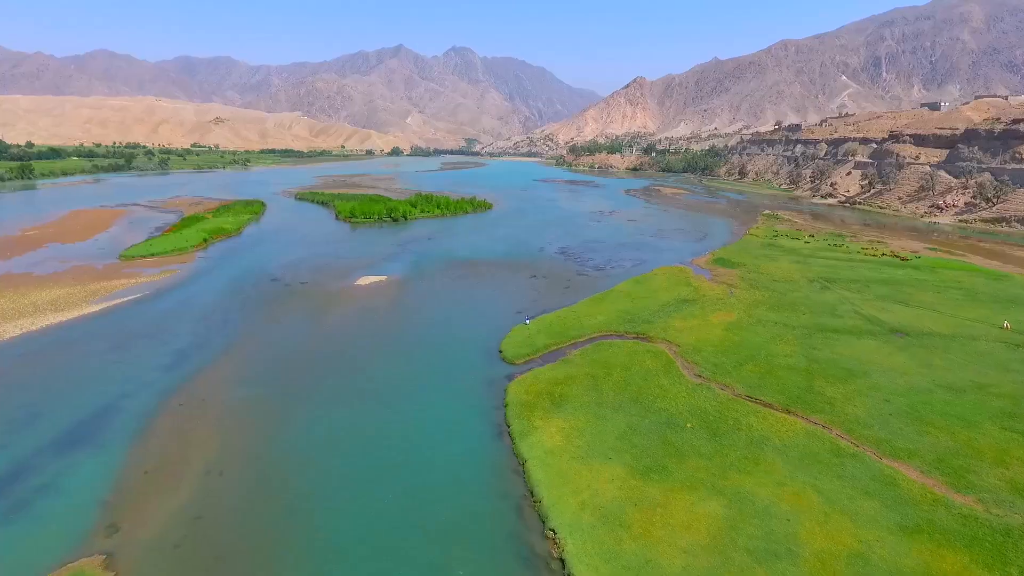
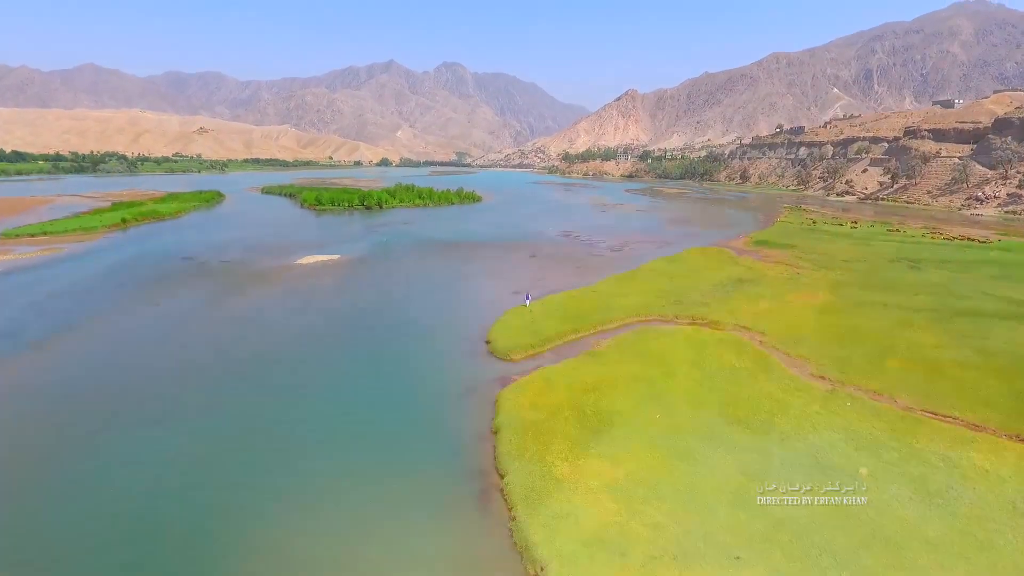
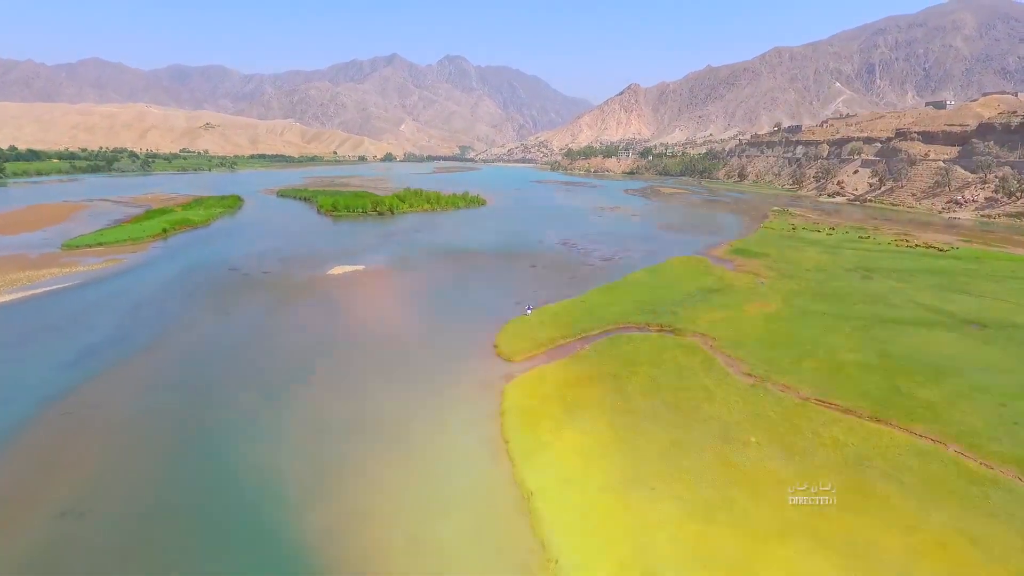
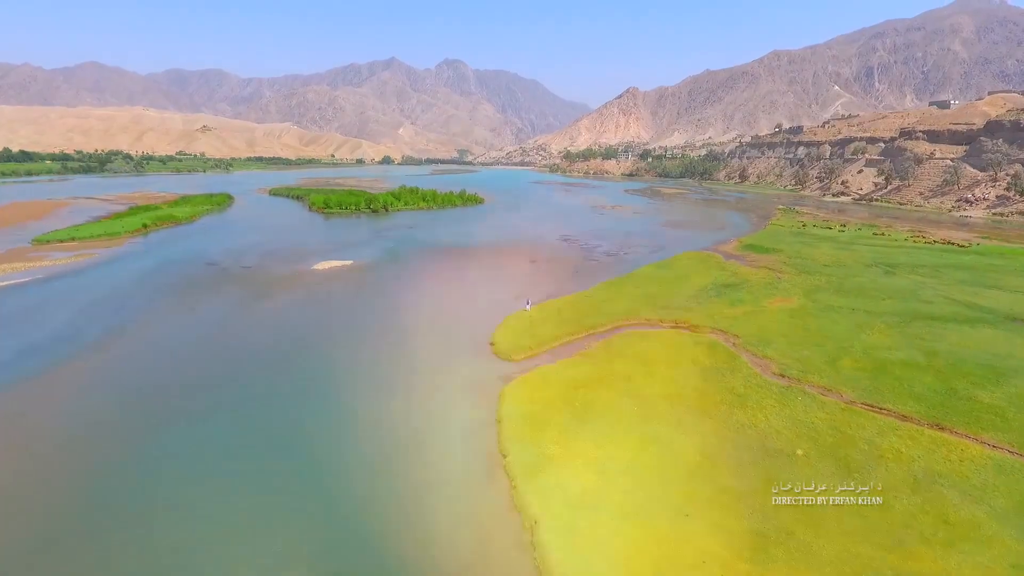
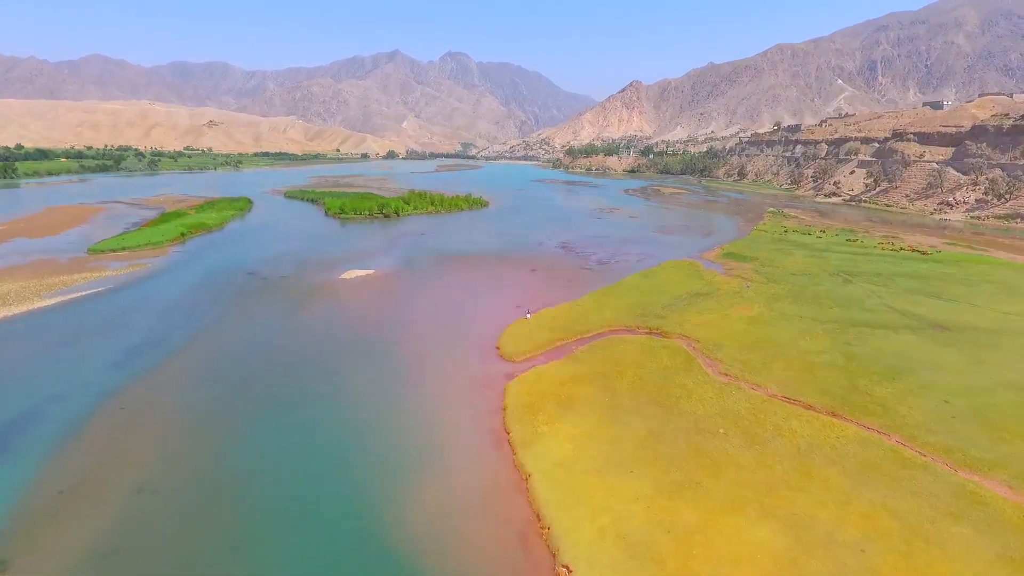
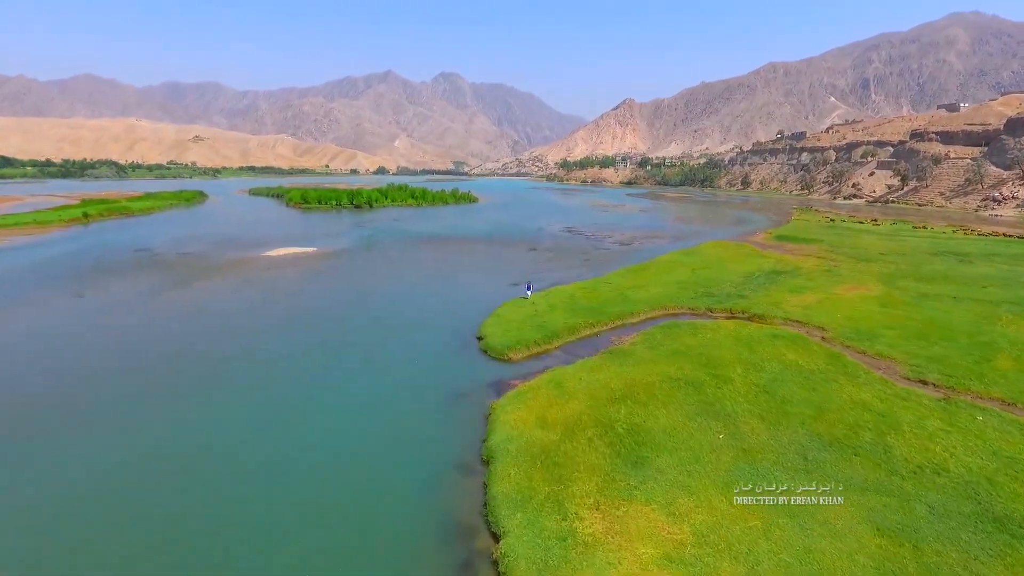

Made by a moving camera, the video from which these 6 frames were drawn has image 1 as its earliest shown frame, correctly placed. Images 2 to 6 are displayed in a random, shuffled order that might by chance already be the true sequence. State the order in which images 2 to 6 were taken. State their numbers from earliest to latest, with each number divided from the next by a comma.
5, 3, 4, 2, 6
